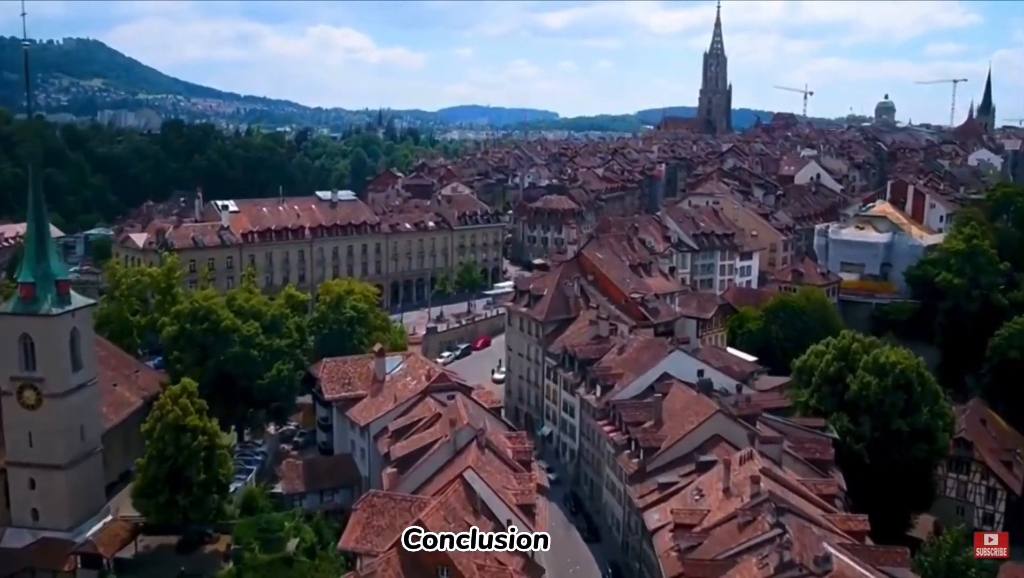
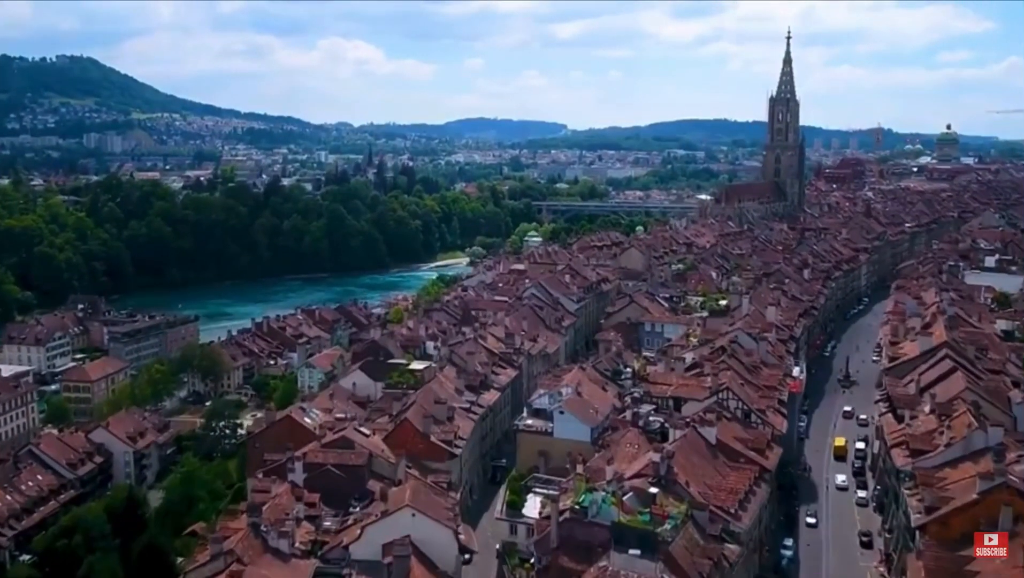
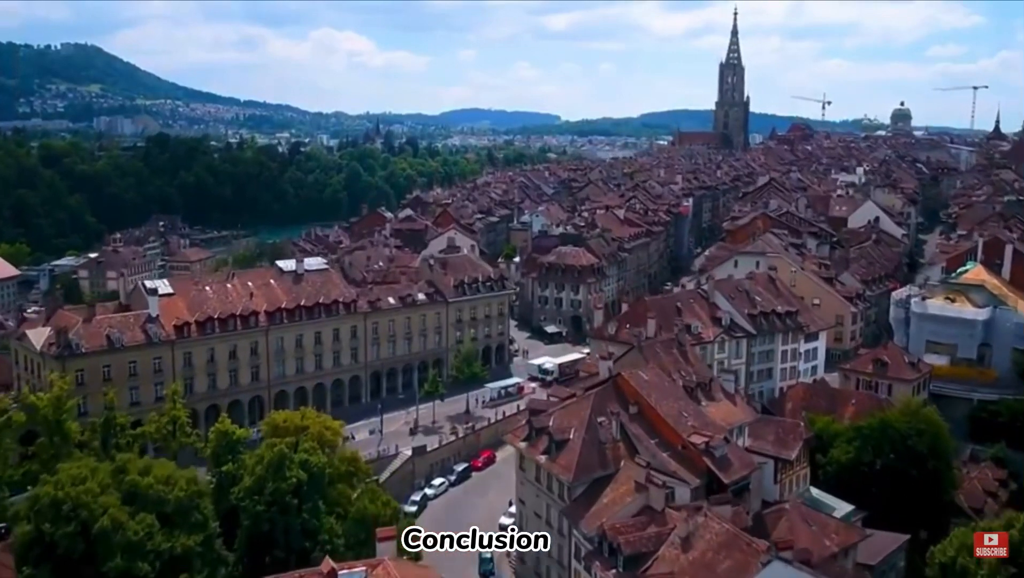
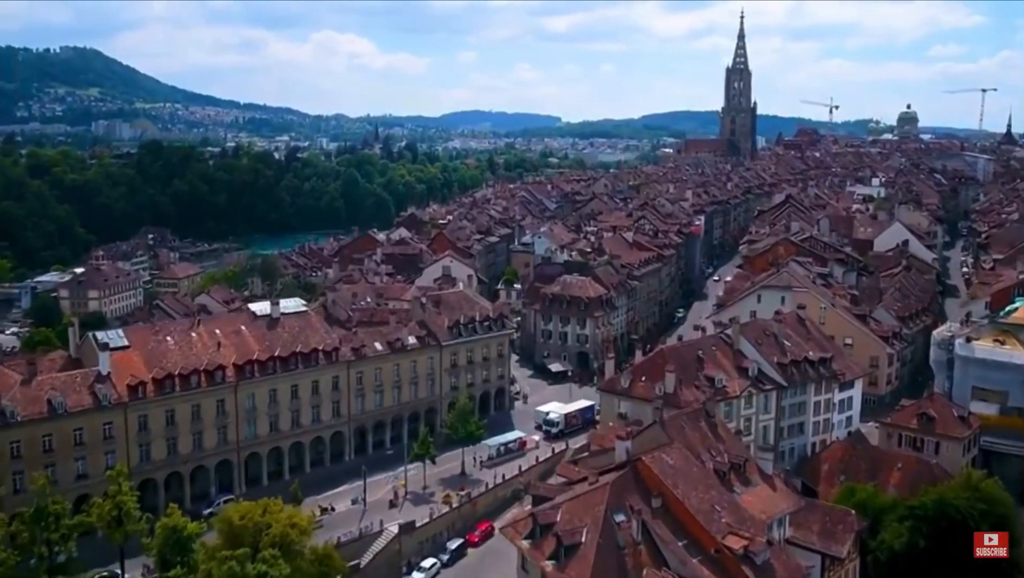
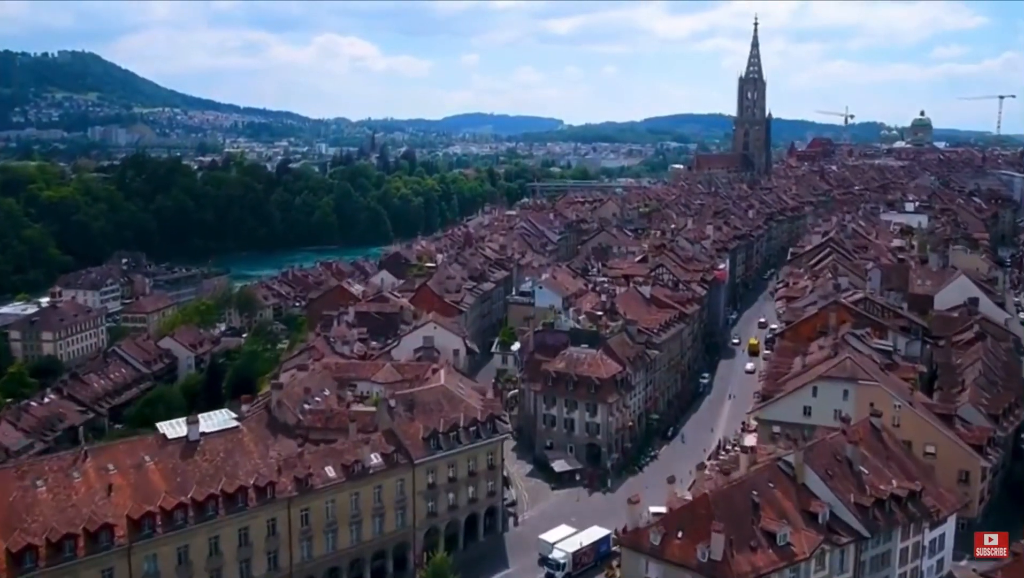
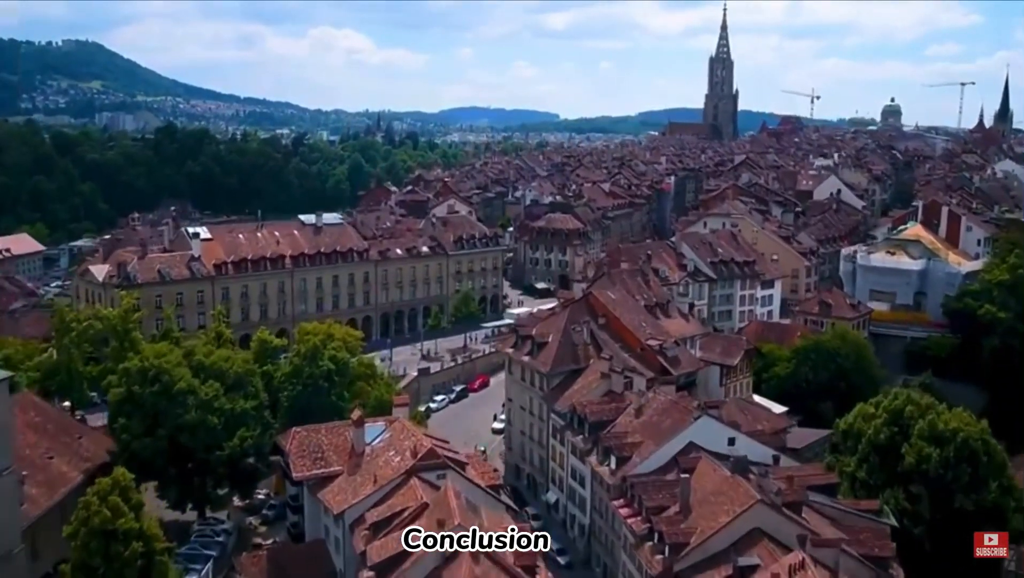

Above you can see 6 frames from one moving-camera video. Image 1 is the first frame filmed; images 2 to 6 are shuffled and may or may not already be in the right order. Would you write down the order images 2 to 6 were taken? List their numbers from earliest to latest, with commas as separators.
6, 3, 4, 5, 2
